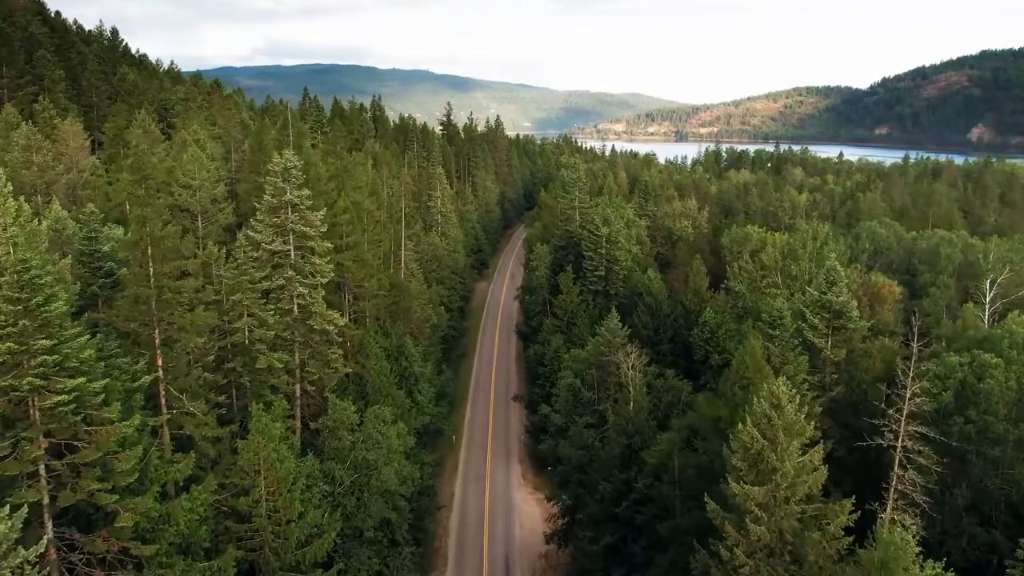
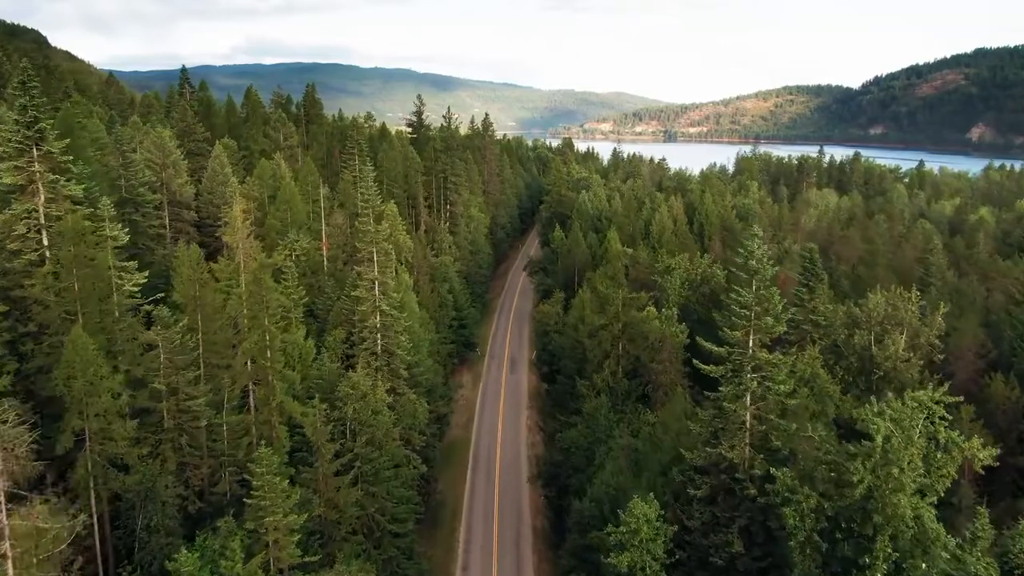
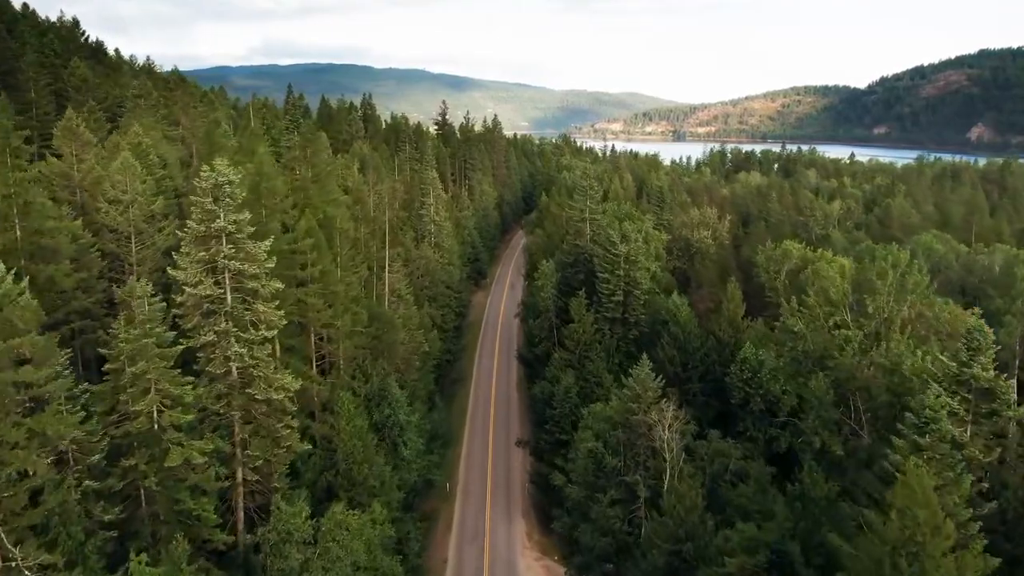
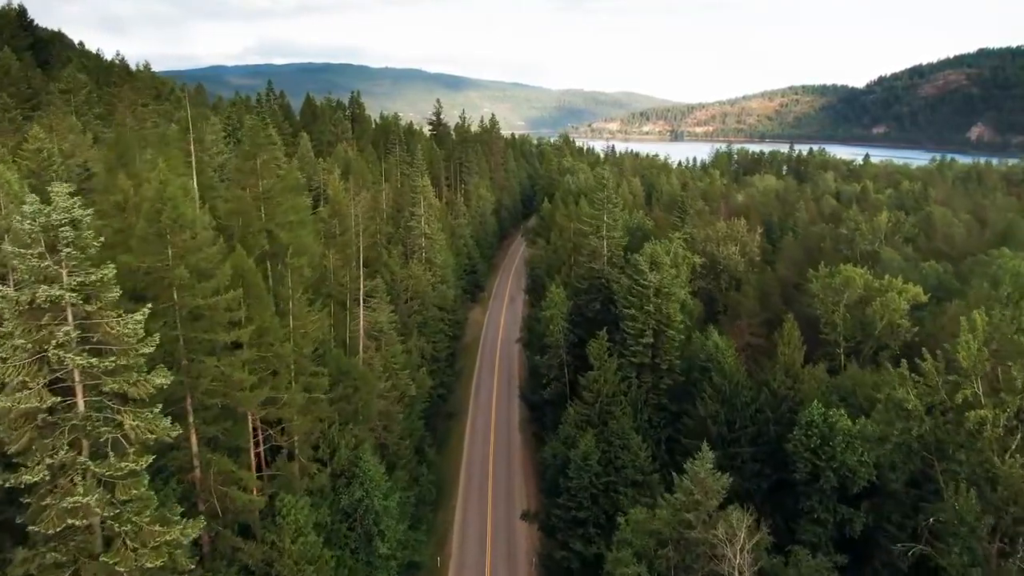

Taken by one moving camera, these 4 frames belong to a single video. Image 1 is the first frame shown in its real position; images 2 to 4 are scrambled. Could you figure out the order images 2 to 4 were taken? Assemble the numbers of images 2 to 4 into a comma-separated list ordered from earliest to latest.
3, 4, 2
